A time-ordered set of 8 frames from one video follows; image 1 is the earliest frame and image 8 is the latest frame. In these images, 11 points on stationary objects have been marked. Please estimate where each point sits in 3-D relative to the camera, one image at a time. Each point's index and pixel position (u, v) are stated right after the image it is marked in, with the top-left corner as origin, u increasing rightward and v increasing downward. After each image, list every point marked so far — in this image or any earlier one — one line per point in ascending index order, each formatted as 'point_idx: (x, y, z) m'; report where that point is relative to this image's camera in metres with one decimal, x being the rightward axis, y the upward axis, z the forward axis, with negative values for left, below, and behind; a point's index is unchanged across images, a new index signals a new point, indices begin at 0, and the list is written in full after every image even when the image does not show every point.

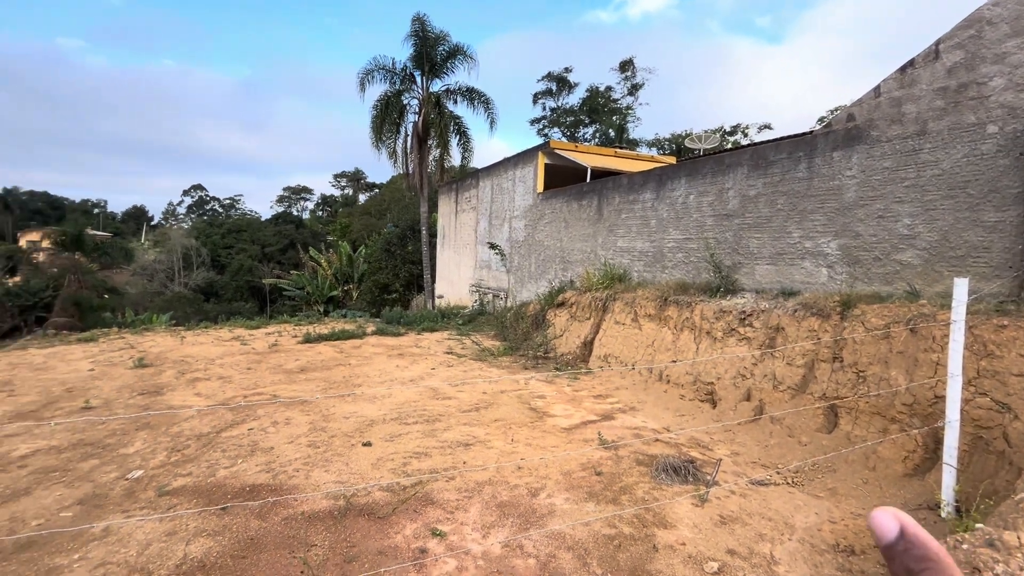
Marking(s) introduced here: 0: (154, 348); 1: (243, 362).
0: (-7.2, -1.2, +9.6) m
1: (-4.8, -1.3, +8.7) m
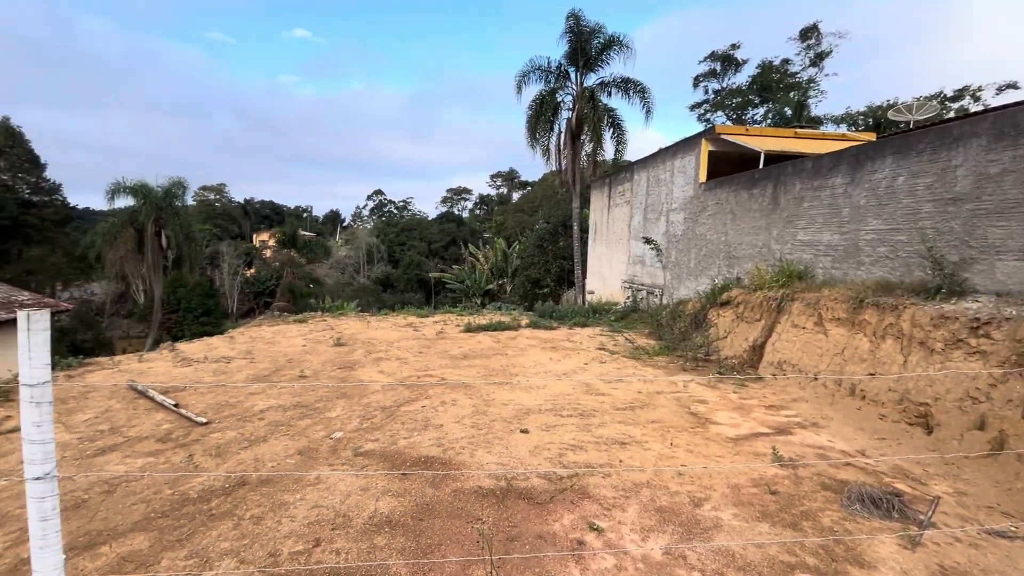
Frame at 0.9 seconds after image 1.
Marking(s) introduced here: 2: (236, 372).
0: (-3.9, -1.0, +11.3) m
1: (-1.9, -1.2, +9.7) m
2: (-4.2, -1.3, +7.5) m
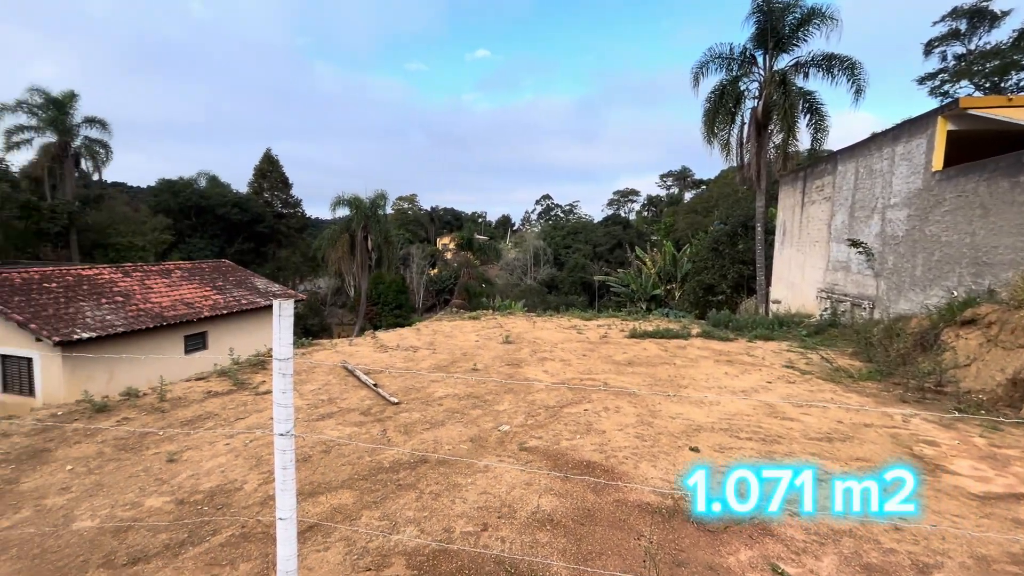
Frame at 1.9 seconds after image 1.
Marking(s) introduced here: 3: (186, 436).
0: (+0.1, -1.0, +11.9) m
1: (+1.4, -1.2, +9.8) m
2: (-1.6, -1.3, +8.4) m
3: (-3.4, -1.5, +5.0) m
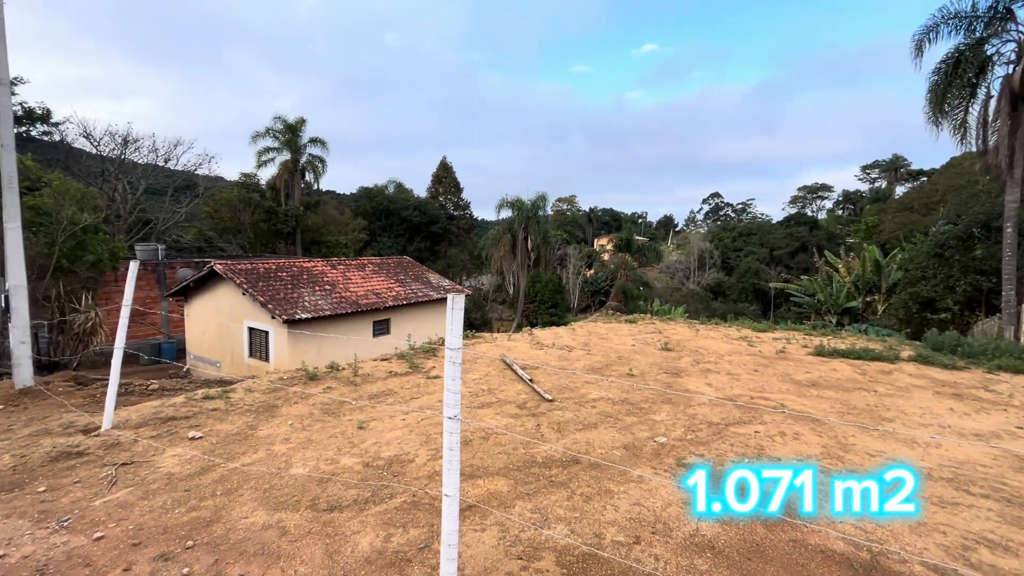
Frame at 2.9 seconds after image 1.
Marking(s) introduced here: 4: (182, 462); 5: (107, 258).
0: (+3.8, -1.1, +11.2) m
1: (+4.4, -1.4, +8.8) m
2: (+1.2, -1.3, +8.4) m
3: (-1.7, -1.4, +5.8) m
4: (-2.9, -1.5, +4.3) m
5: (-11.2, +0.8, +13.2) m
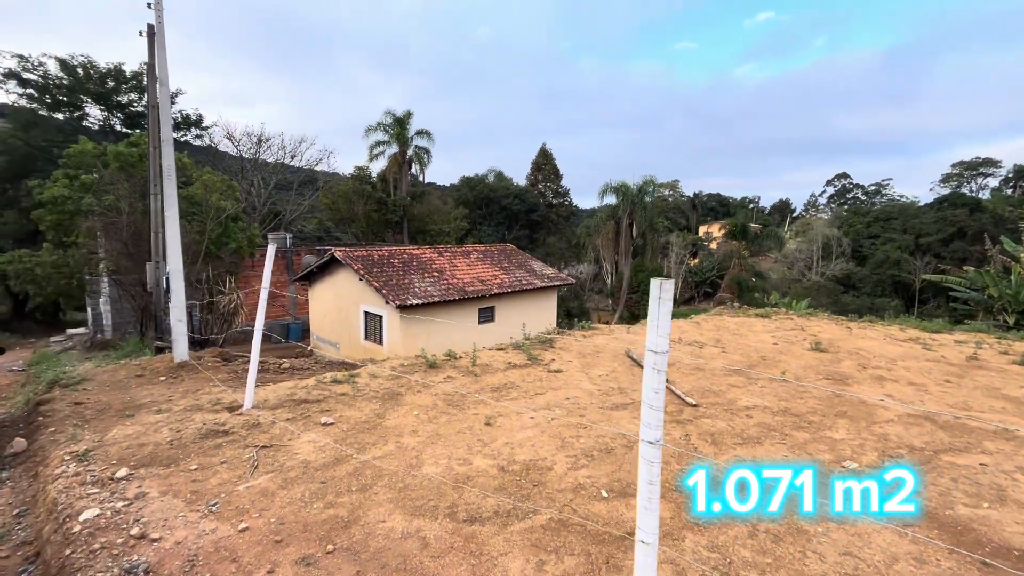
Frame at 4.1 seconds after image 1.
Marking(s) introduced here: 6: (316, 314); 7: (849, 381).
0: (+6.3, -0.9, +9.7) m
1: (+6.4, -1.2, +7.2) m
2: (+3.1, -1.1, +7.4) m
3: (-0.2, -1.3, +5.4) m
4: (-1.7, -1.4, +4.1) m
5: (-8.0, +1.3, +14.4) m
6: (-6.9, -0.9, +16.9) m
7: (+4.7, -1.3, +6.6) m
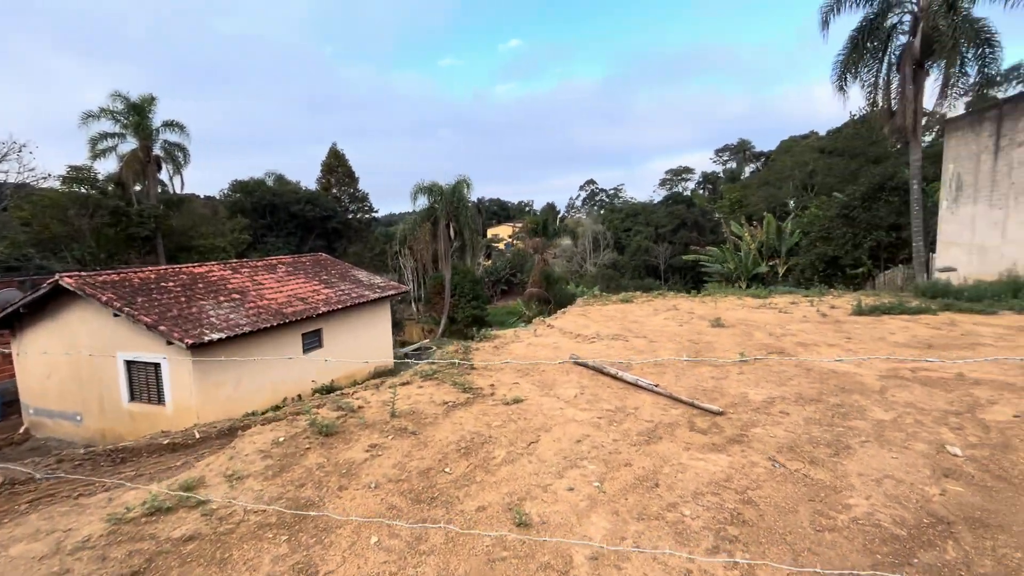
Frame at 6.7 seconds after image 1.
0: (+3.9, -0.5, +9.9) m
1: (+5.0, -0.7, +7.7) m
2: (+2.0, -0.9, +6.5) m
3: (-0.1, -1.3, +3.3) m
4: (-1.0, -1.5, +1.6) m
5: (-11.3, +0.1, +8.3) m
6: (-11.0, -2.0, +11.0) m
7: (+3.7, -0.9, +6.5) m
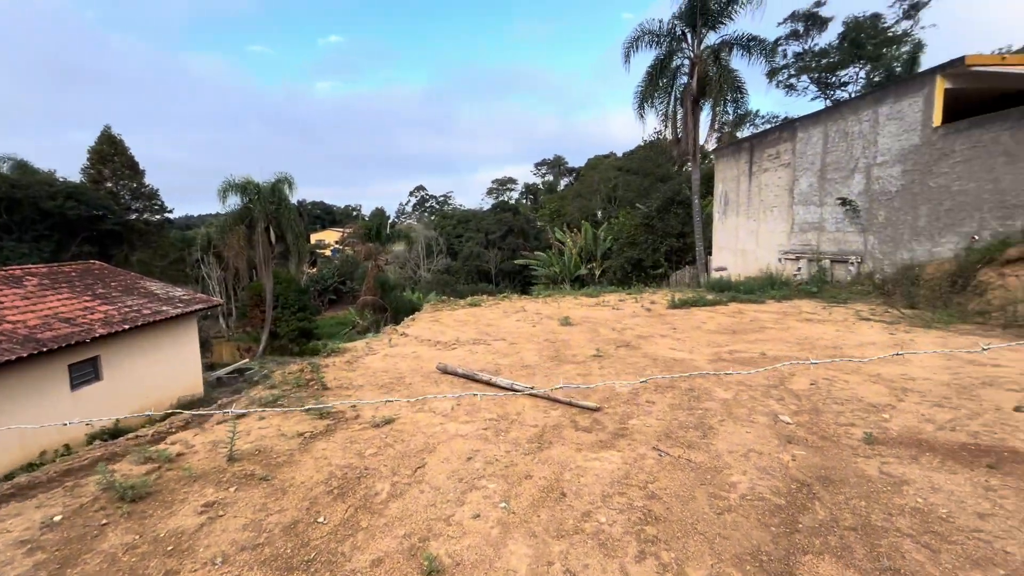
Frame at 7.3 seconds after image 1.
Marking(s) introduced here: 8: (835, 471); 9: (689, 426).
0: (+0.8, -0.5, +10.4) m
1: (+2.6, -0.6, +8.6) m
2: (+0.1, -0.9, +6.5) m
3: (-0.8, -1.3, +2.8) m
4: (-1.0, -1.5, +0.8) m
5: (-12.9, -0.3, +3.7) m
6: (-13.6, -2.5, +6.3) m
7: (+1.8, -0.8, +7.0) m
8: (+2.2, -1.2, +3.2) m
9: (+1.4, -1.1, +4.0) m
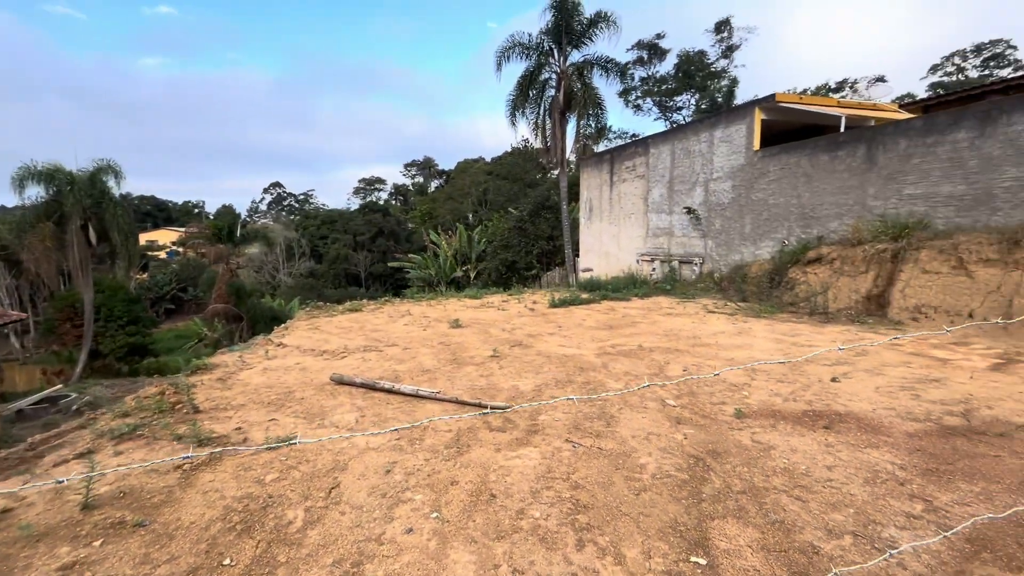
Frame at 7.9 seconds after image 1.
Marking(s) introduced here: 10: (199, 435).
0: (-1.6, -0.6, +10.2) m
1: (+0.6, -0.6, +9.0) m
2: (-1.3, -0.9, +6.4) m
3: (-1.1, -1.4, +2.5) m
4: (-0.8, -1.6, +0.6) m
5: (-13.1, -0.6, +0.2) m
6: (-14.4, -2.8, +2.6) m
7: (+0.2, -0.9, +7.3) m
8: (+1.6, -1.2, +3.7) m
9: (+0.7, -1.1, +4.3) m
10: (-2.5, -1.2, +3.9) m
